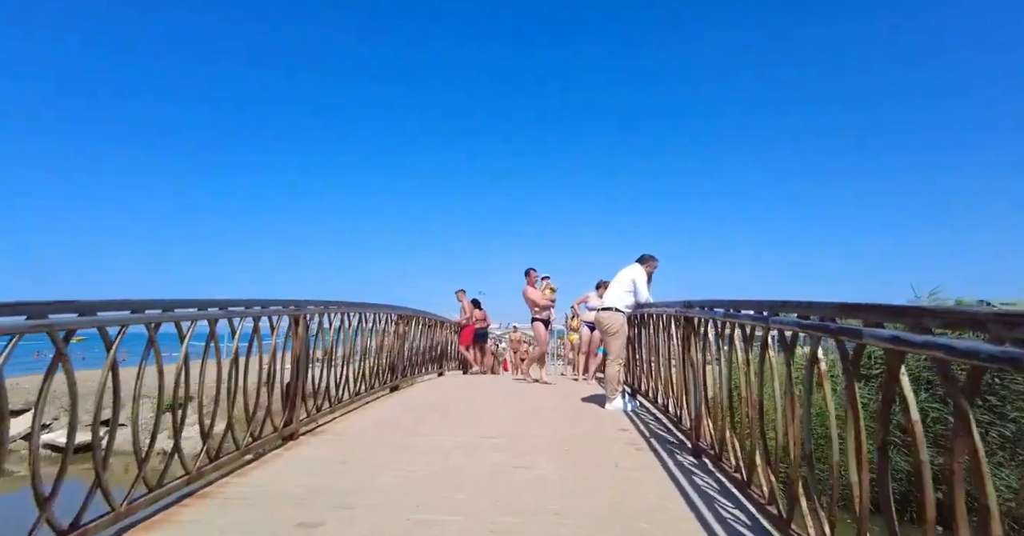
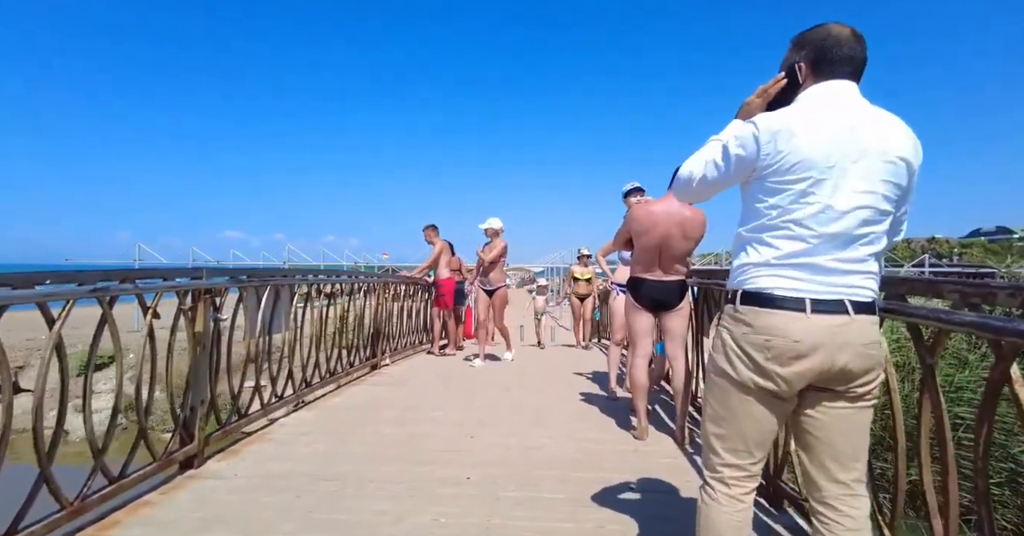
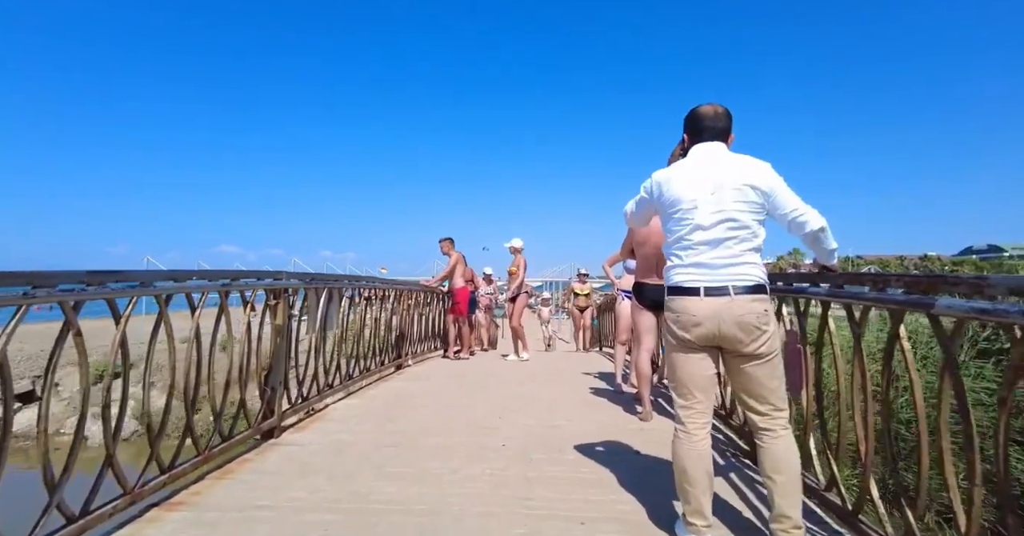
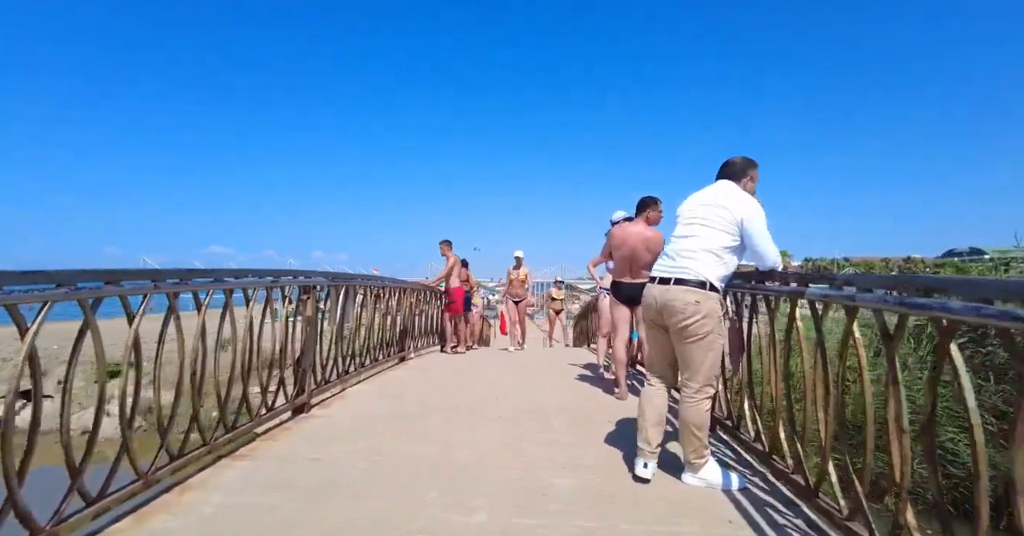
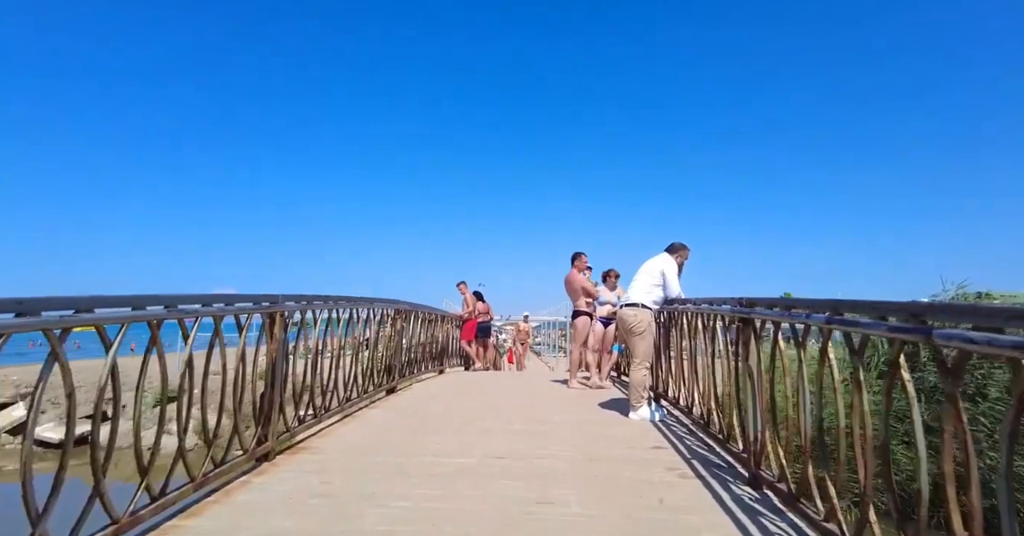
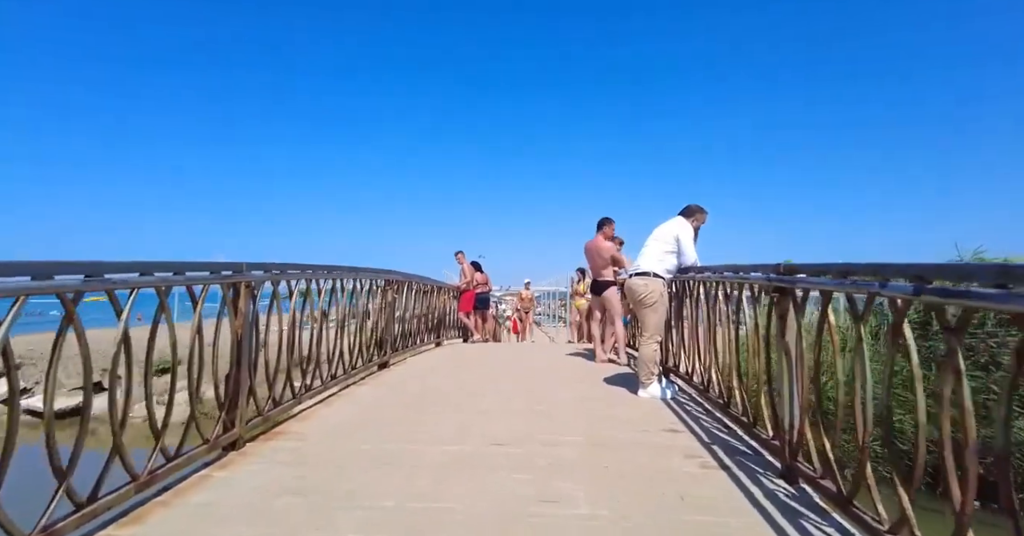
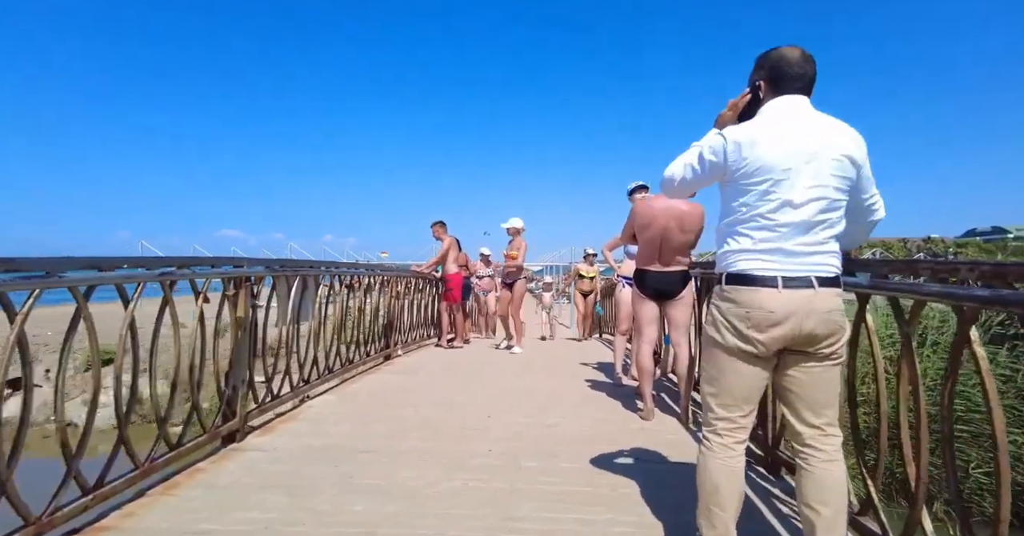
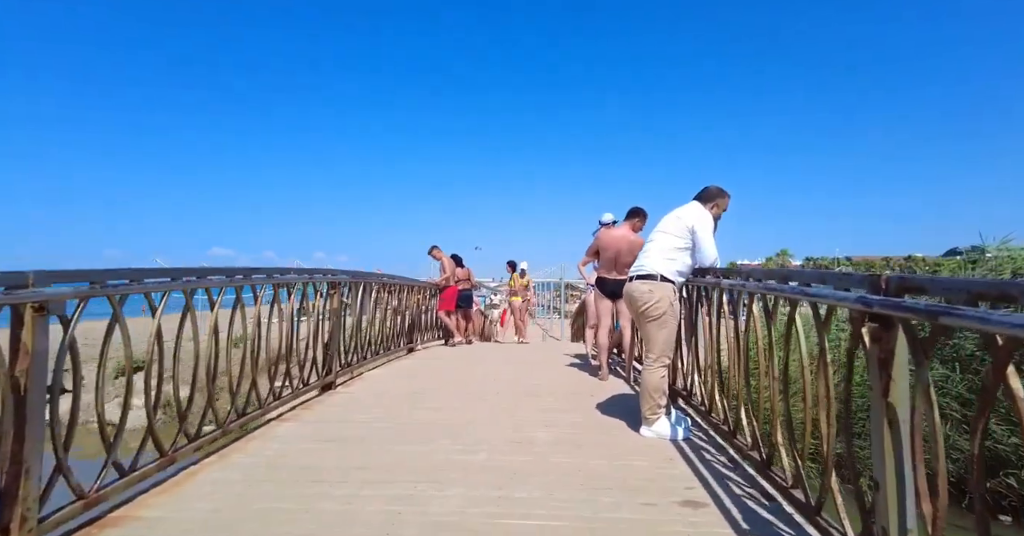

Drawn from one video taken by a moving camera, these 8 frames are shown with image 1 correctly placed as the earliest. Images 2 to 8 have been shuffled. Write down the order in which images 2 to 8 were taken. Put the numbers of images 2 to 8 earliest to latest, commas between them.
5, 6, 8, 4, 3, 7, 2
